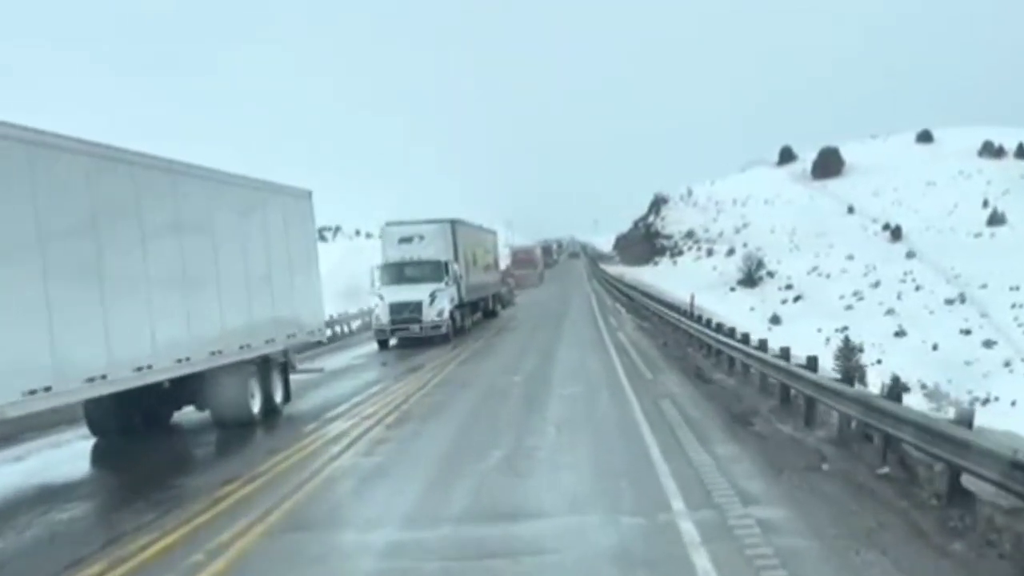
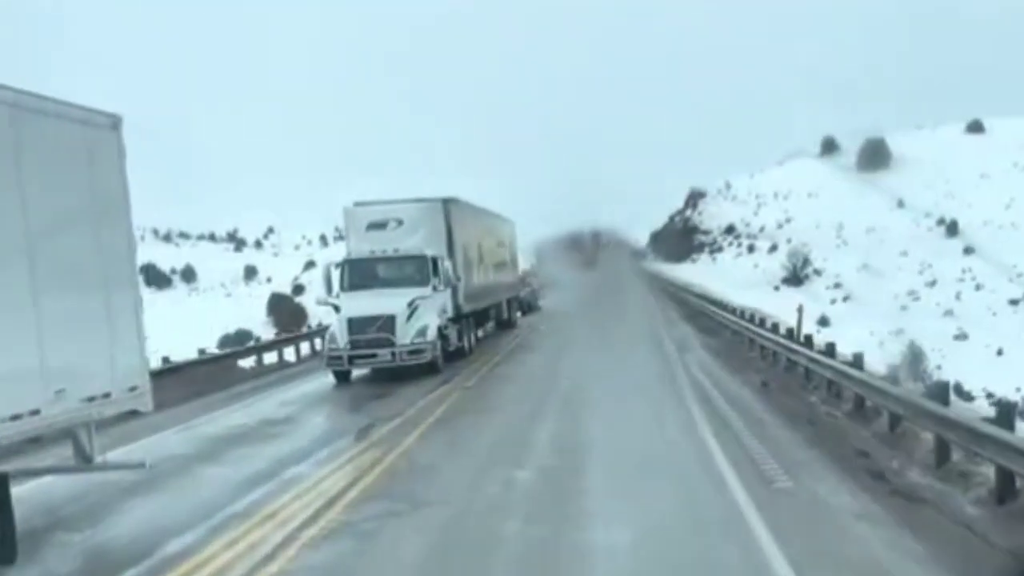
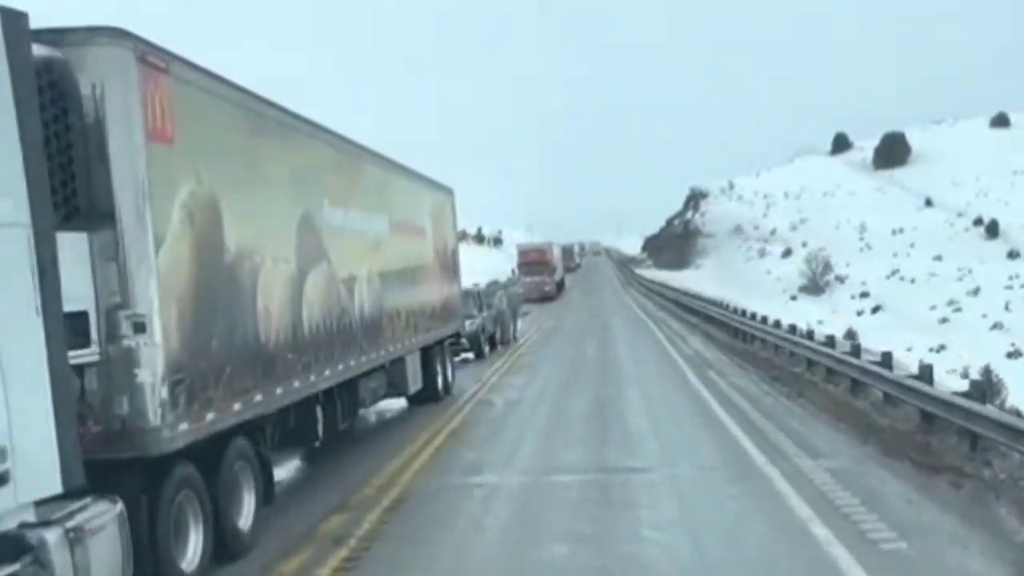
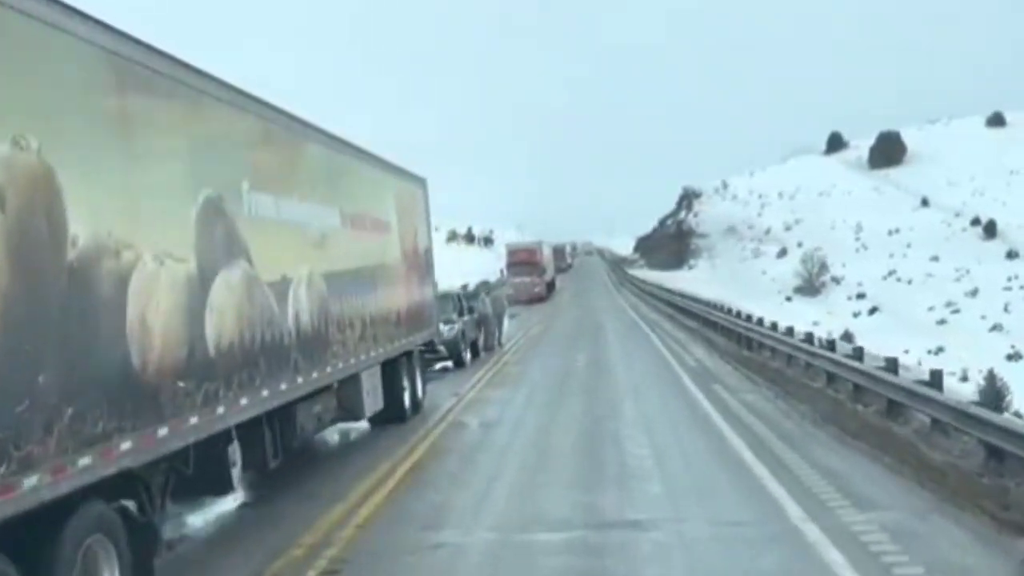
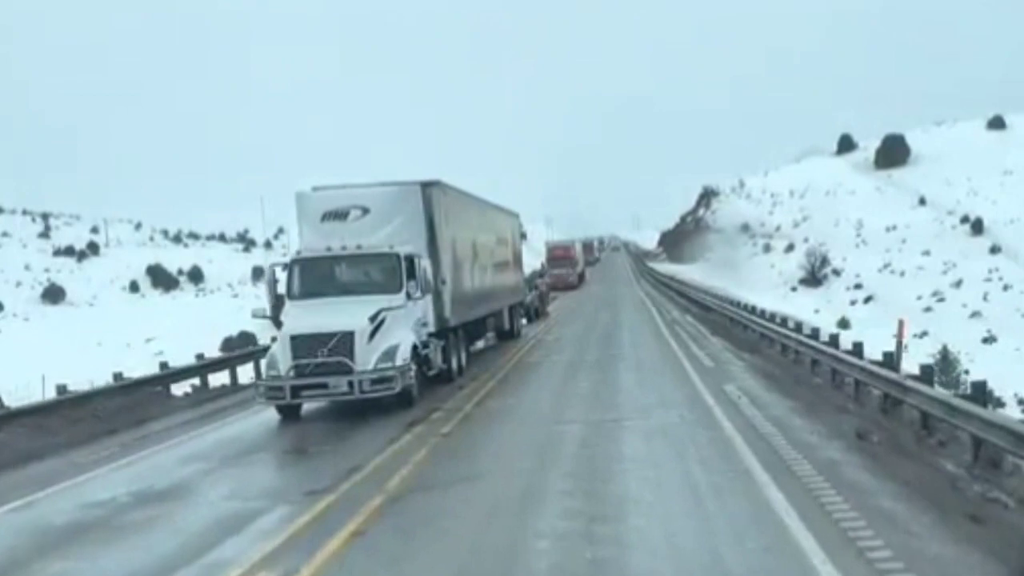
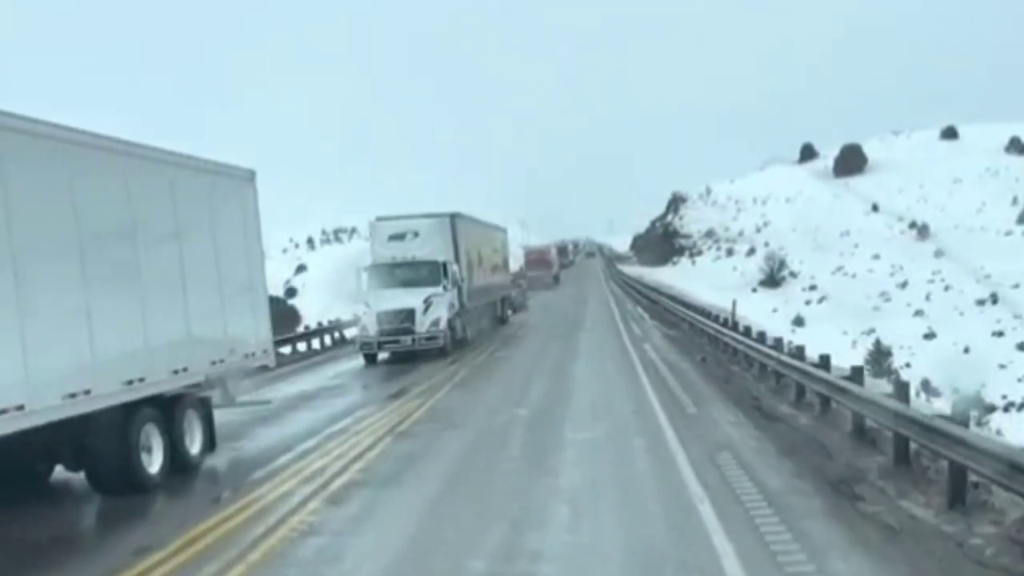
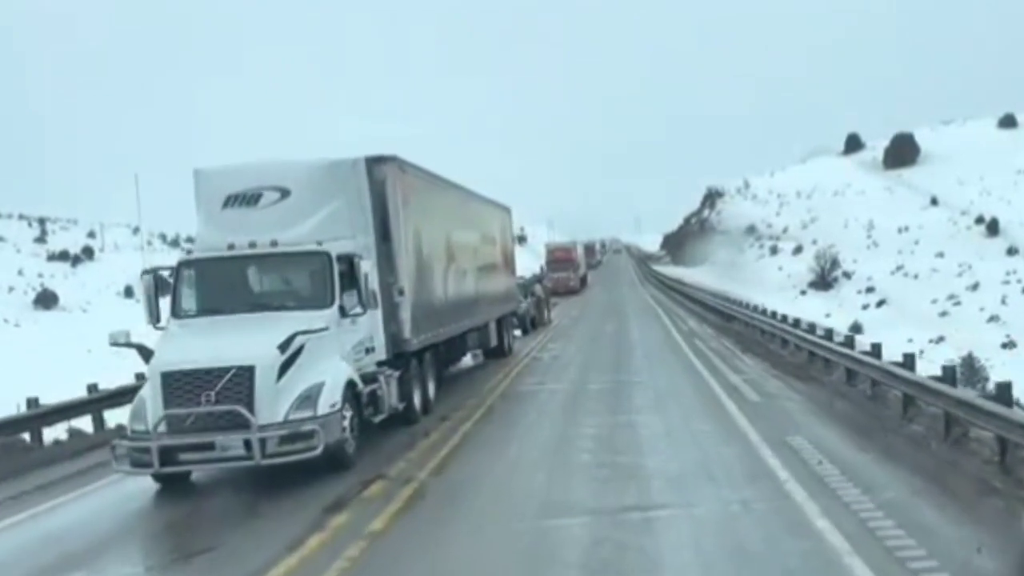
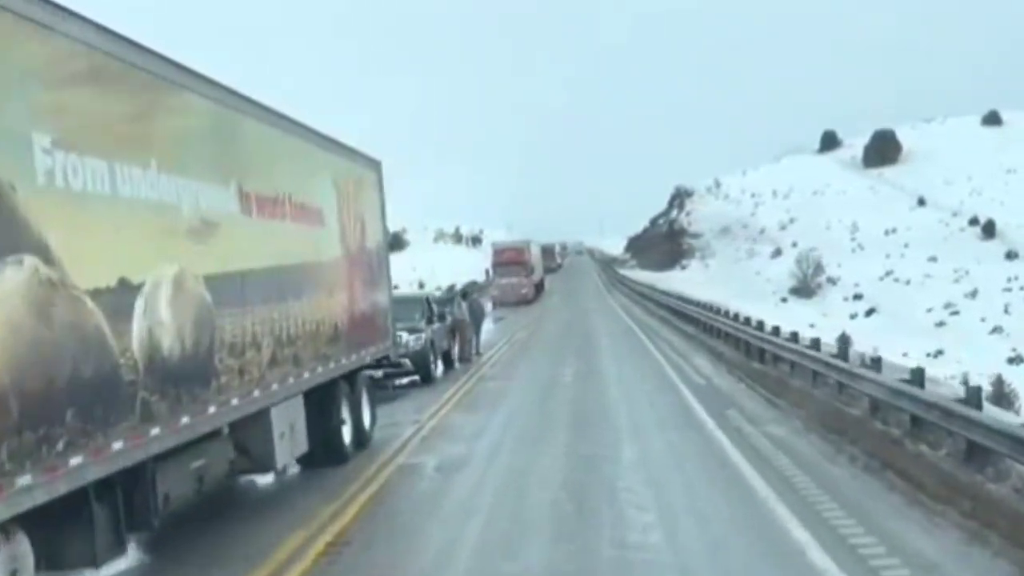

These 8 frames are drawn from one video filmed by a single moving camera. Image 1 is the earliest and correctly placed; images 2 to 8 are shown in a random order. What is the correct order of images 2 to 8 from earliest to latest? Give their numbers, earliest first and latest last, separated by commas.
6, 2, 5, 7, 3, 4, 8
